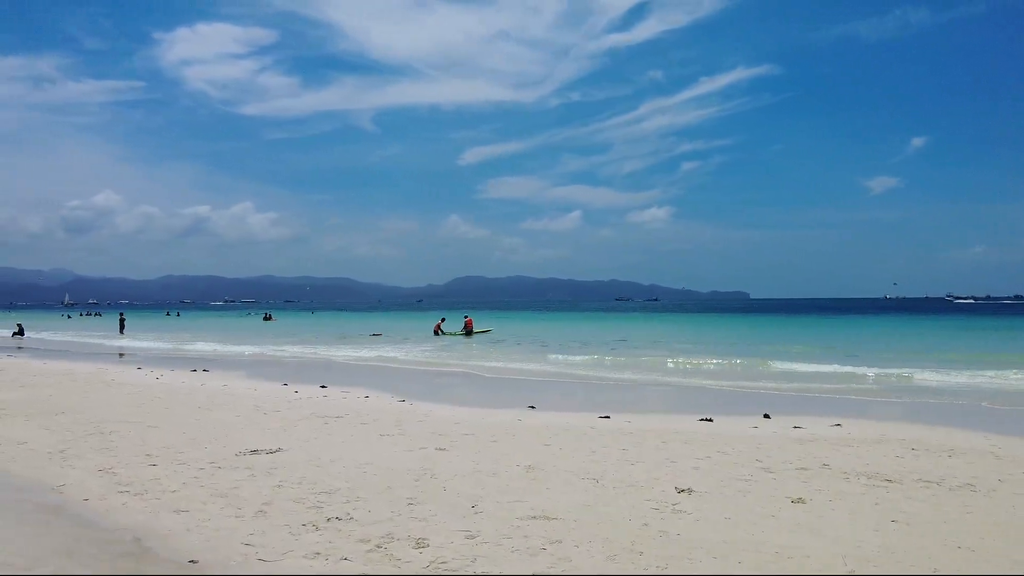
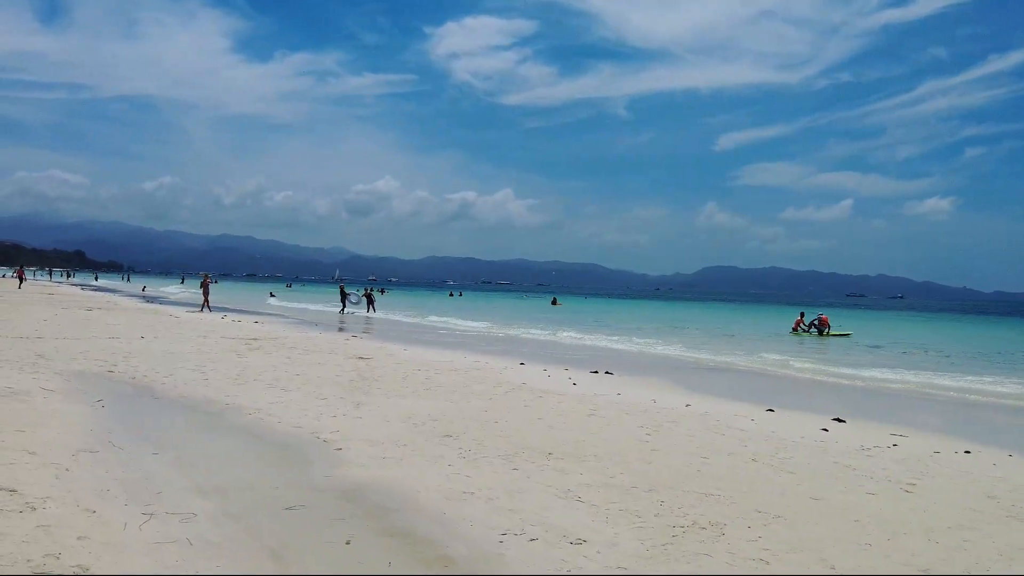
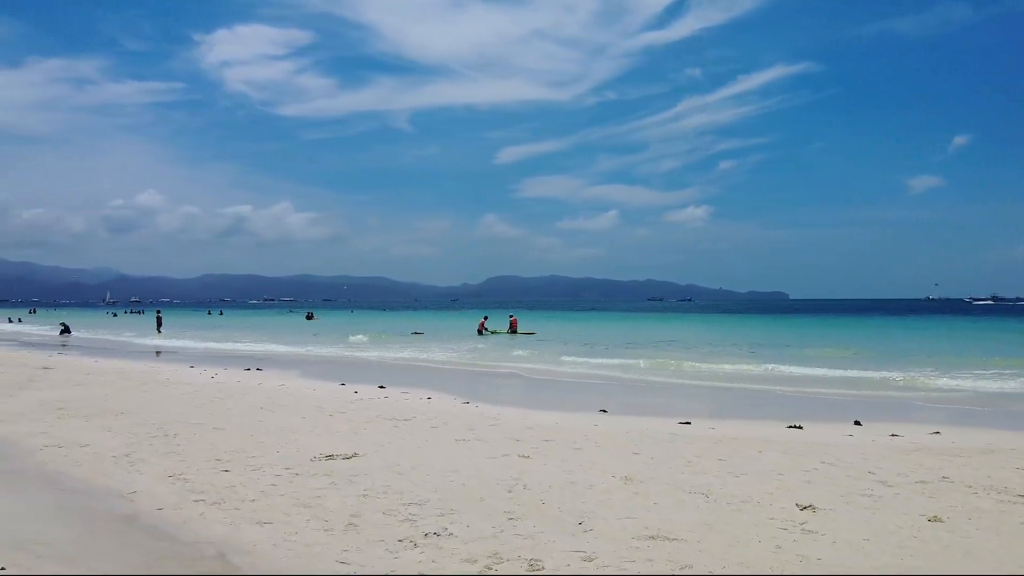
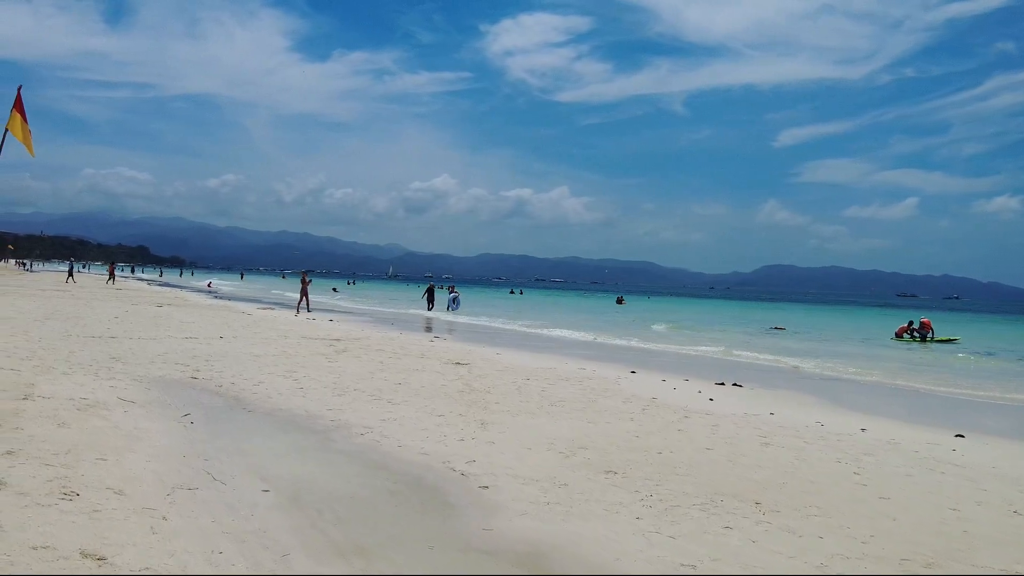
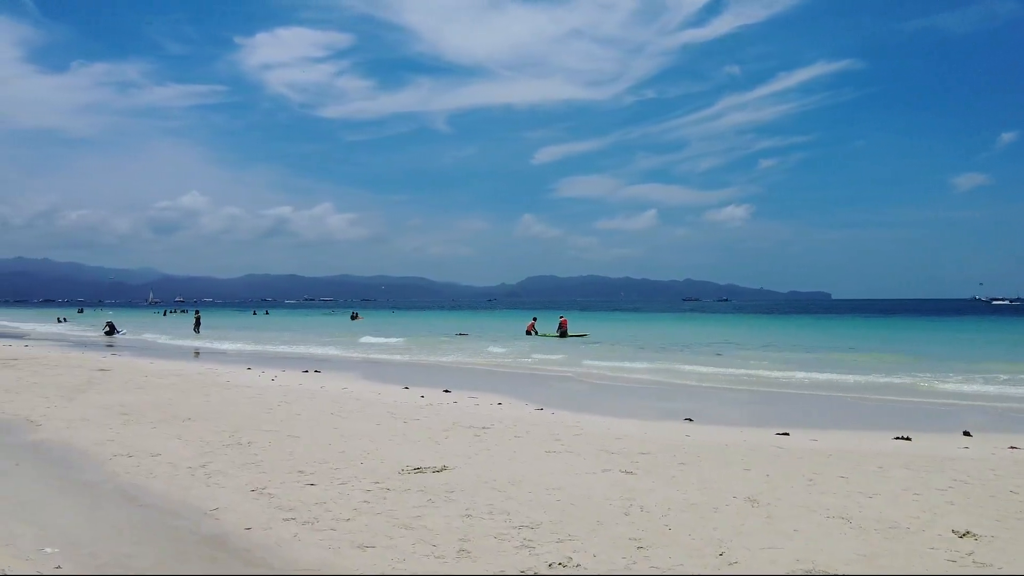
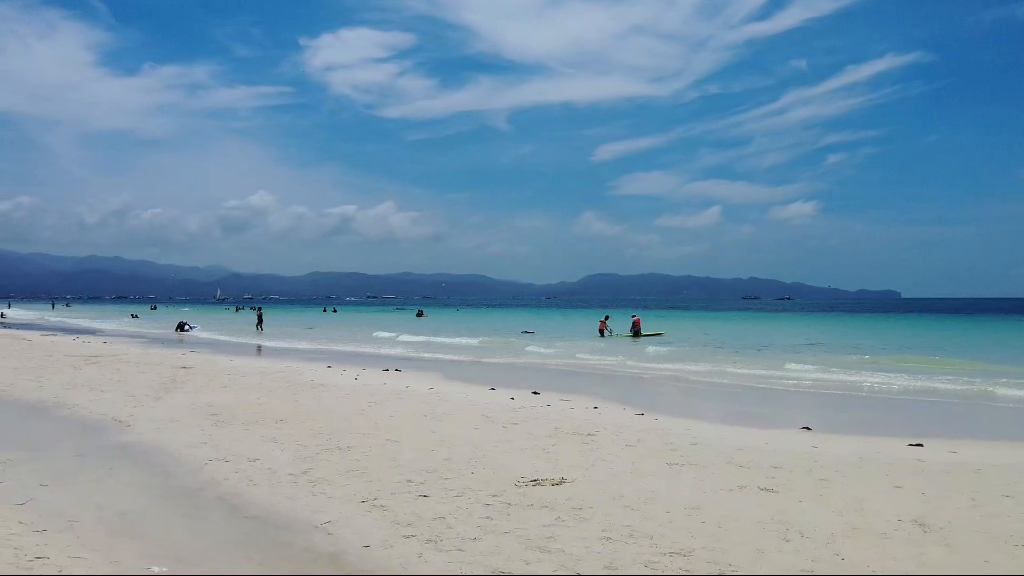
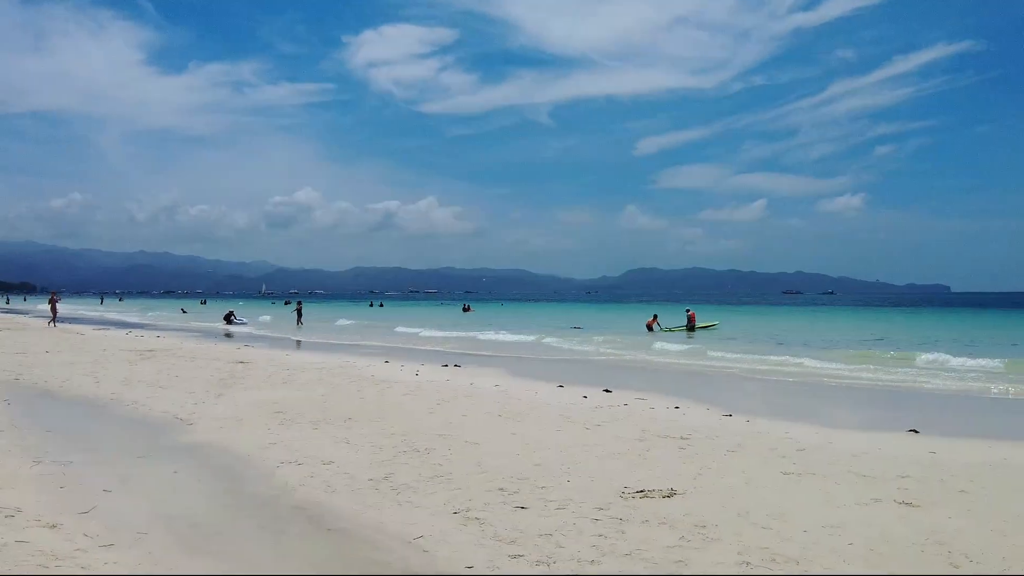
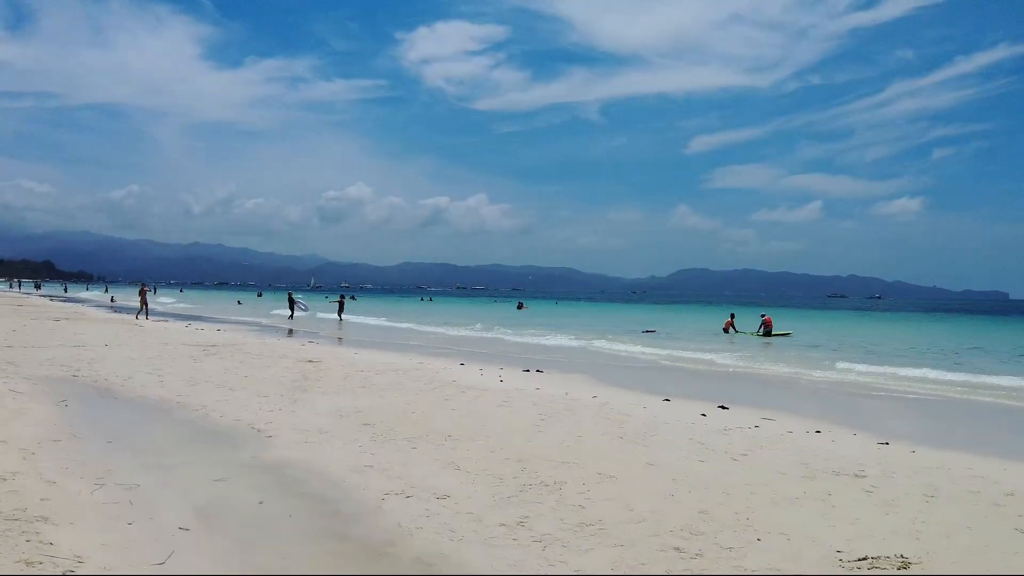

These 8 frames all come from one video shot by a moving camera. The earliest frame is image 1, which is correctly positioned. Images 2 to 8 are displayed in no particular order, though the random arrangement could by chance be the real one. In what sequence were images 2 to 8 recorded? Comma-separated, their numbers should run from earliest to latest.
3, 5, 6, 7, 8, 2, 4
